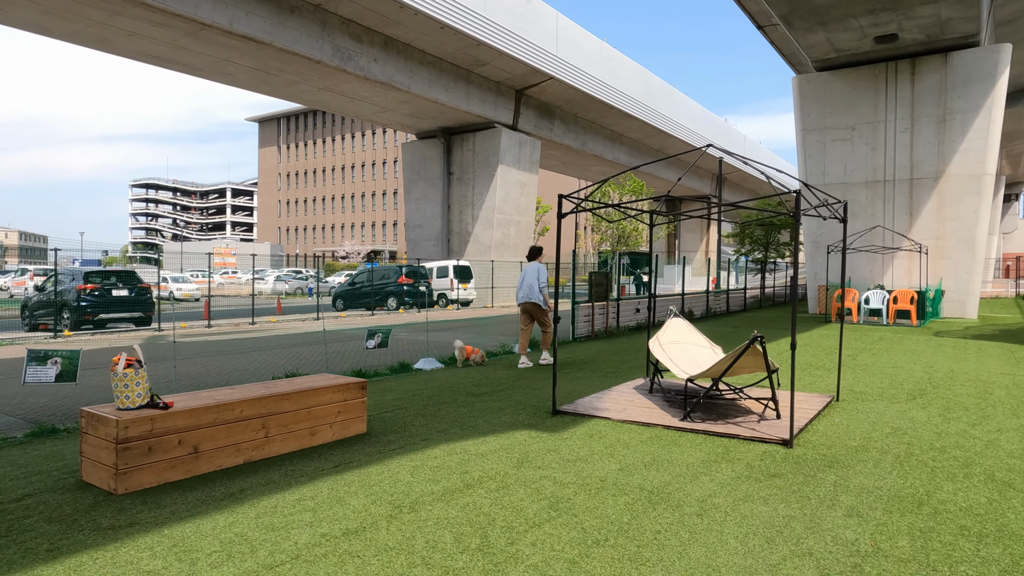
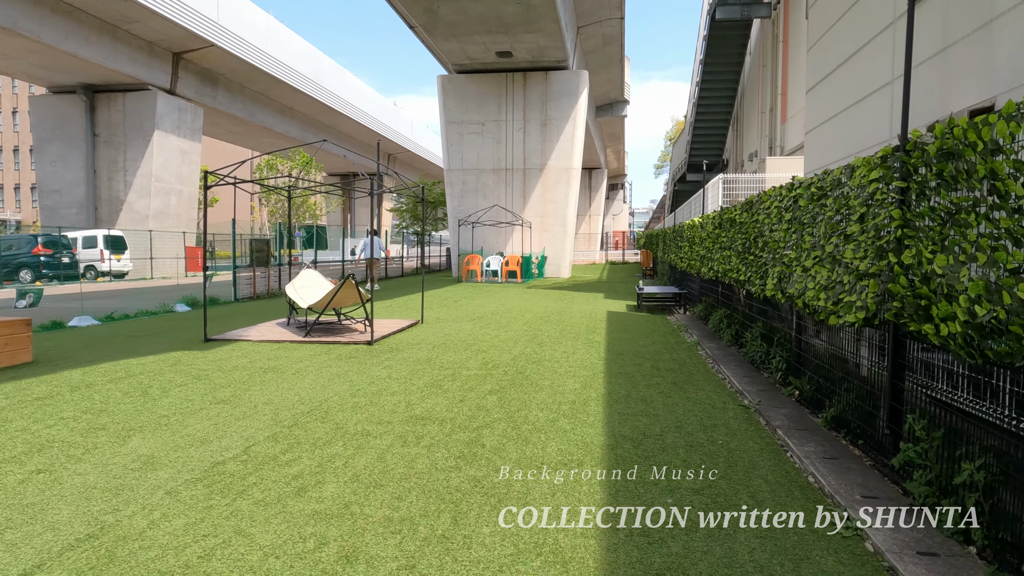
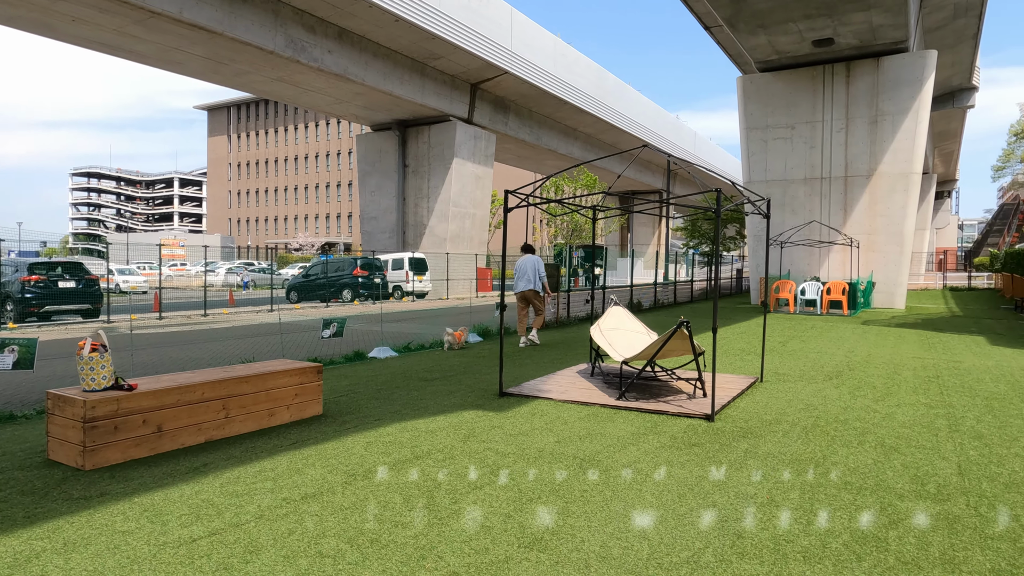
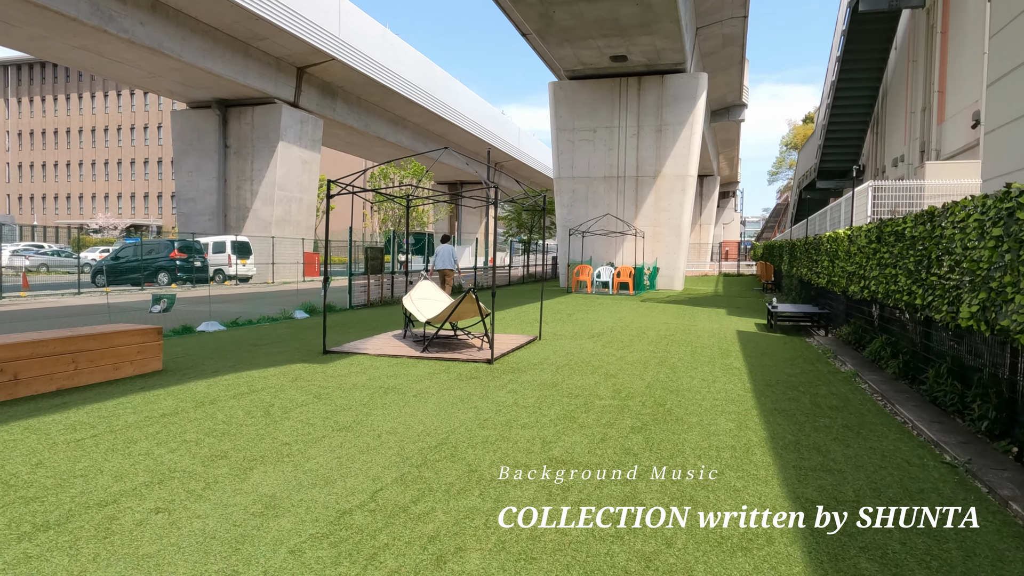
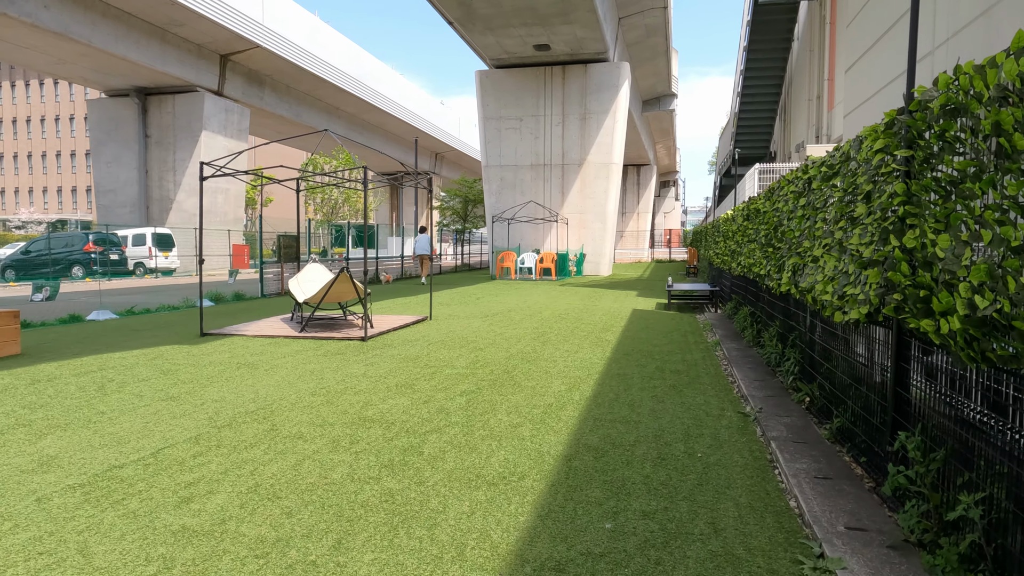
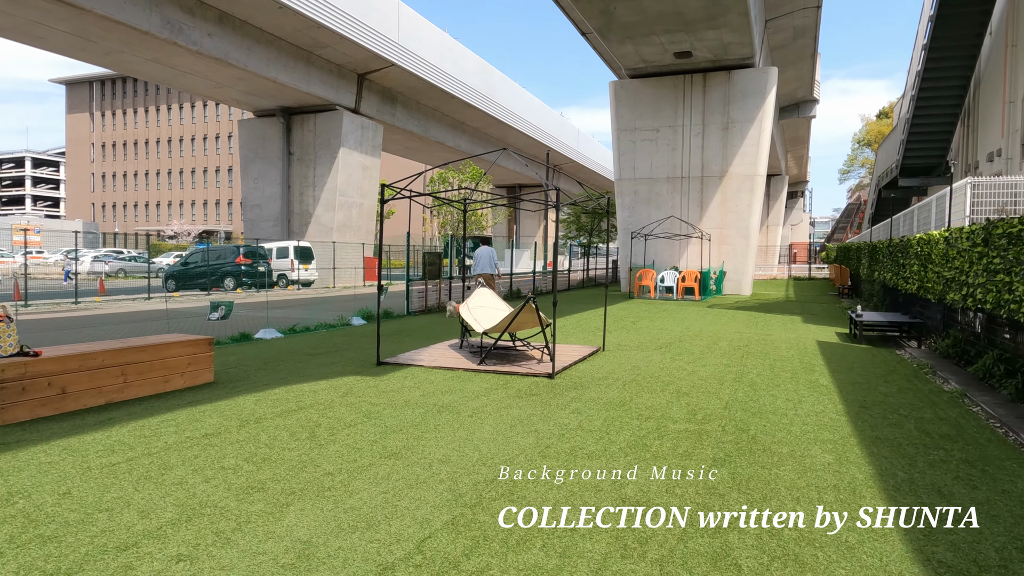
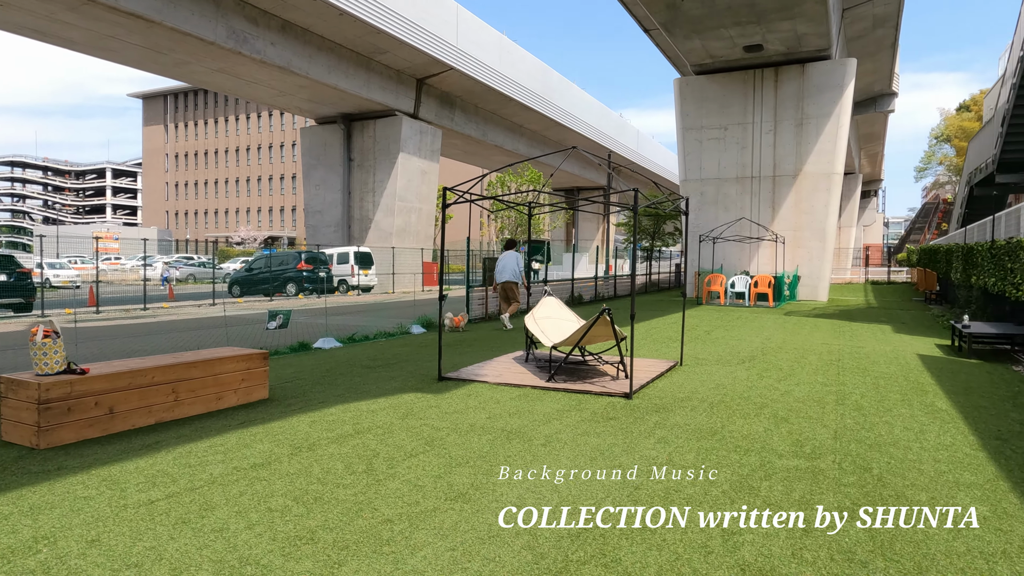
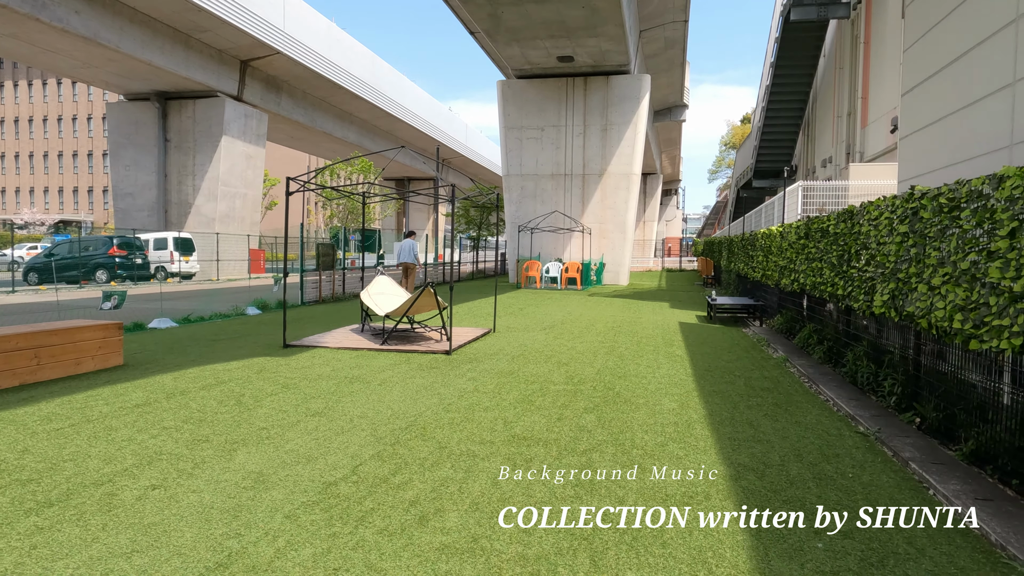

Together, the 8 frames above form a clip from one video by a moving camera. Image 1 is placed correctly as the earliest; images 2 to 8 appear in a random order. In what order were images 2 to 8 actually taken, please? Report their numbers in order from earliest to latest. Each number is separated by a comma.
3, 7, 6, 4, 8, 2, 5
